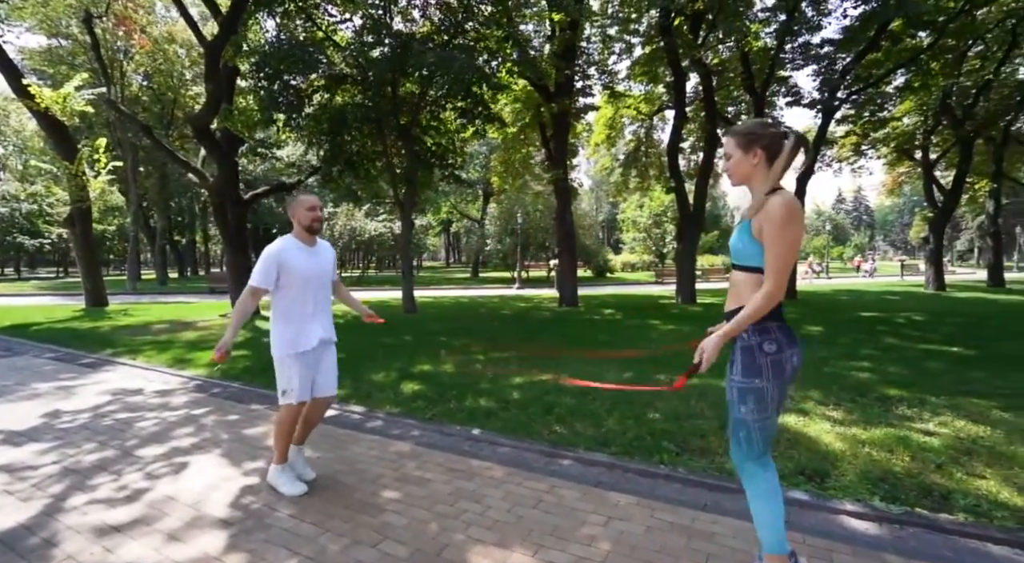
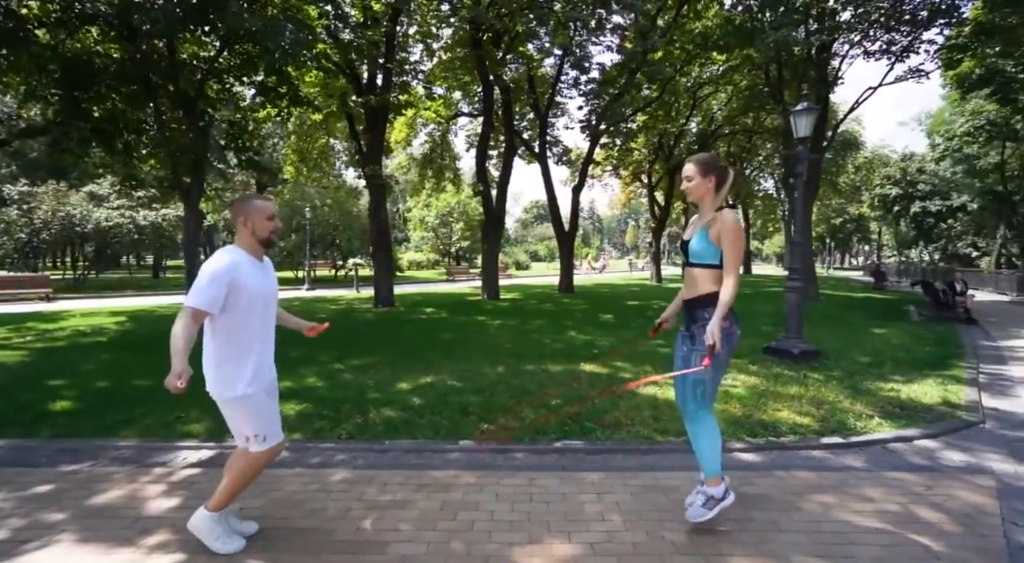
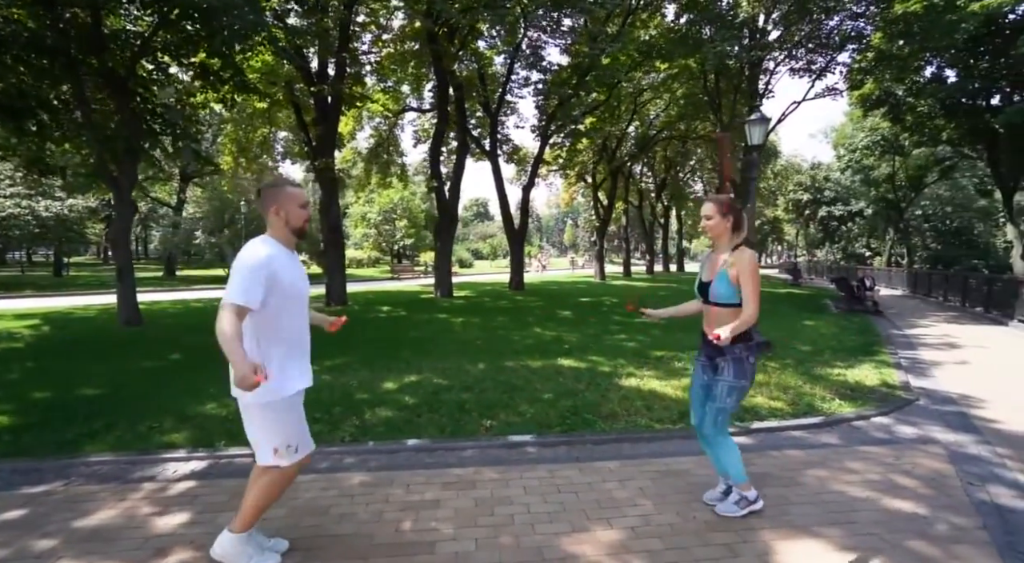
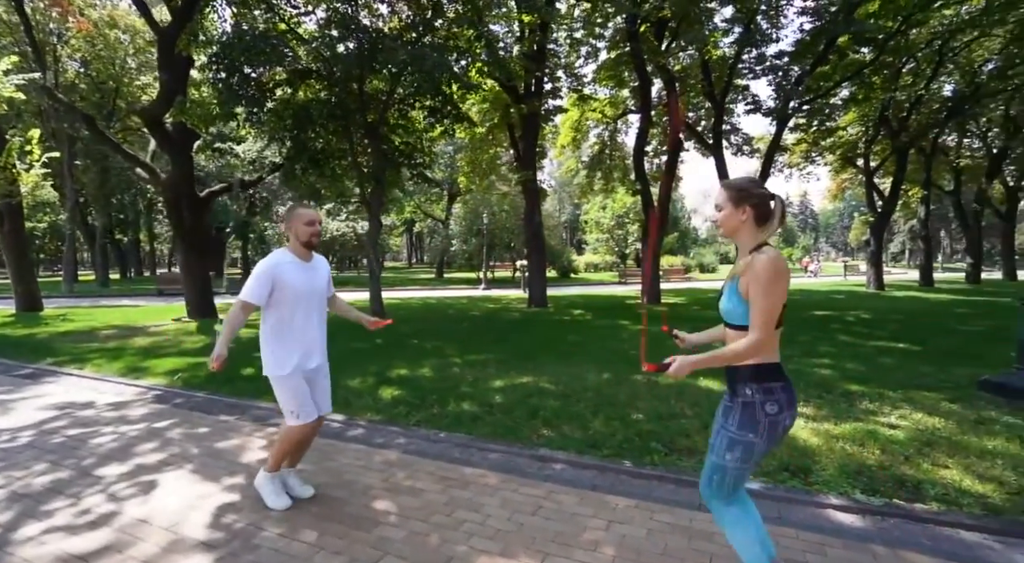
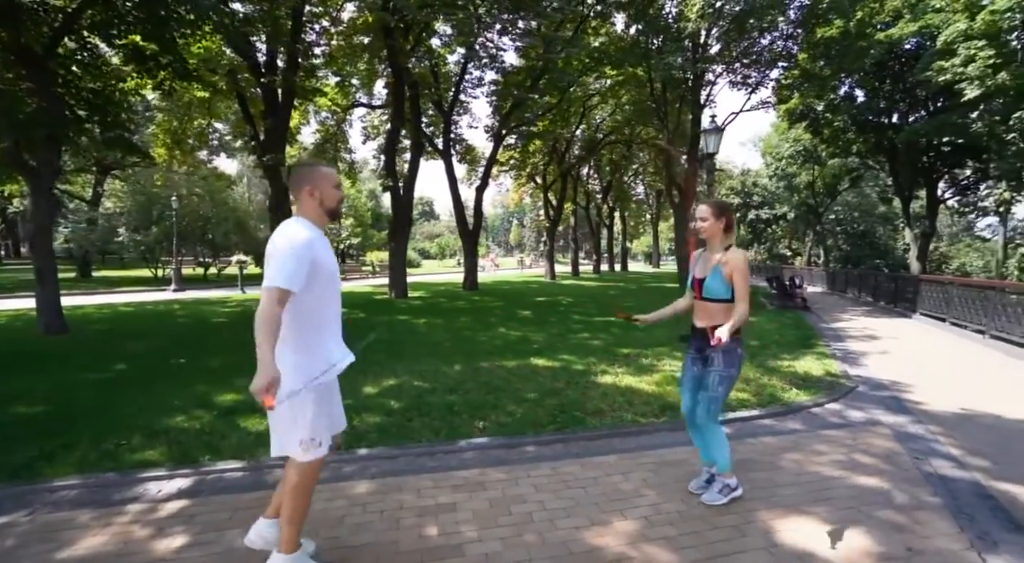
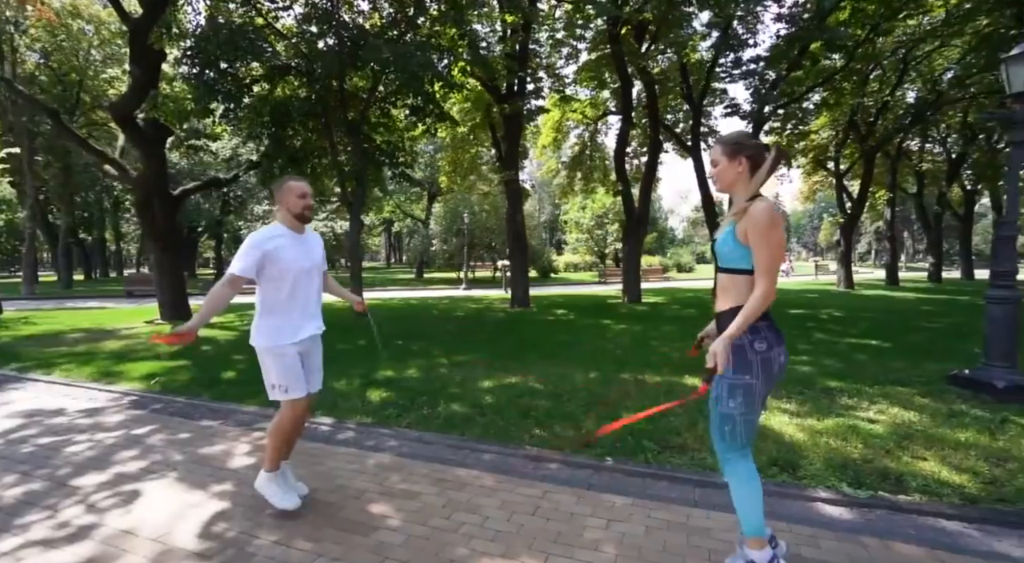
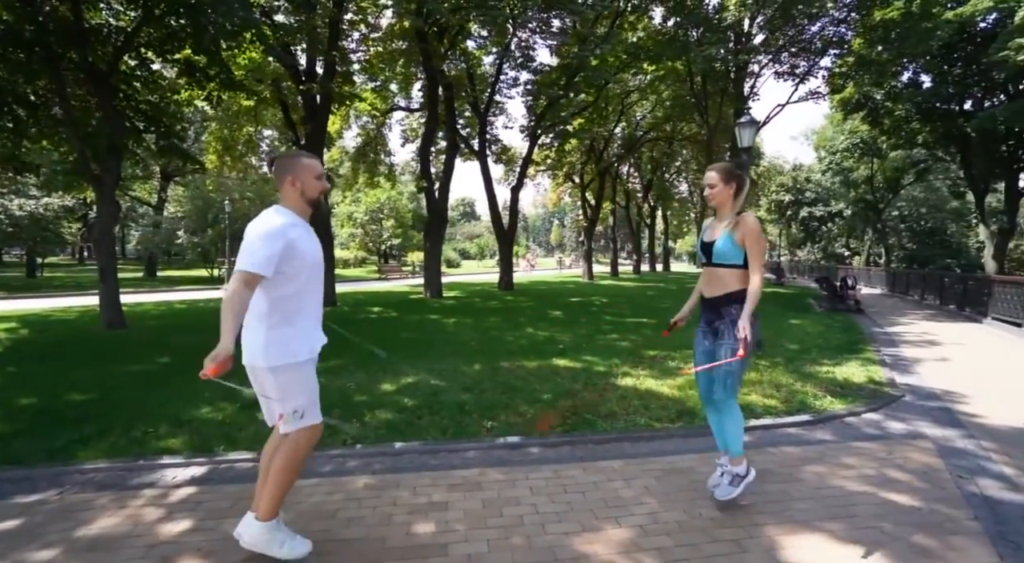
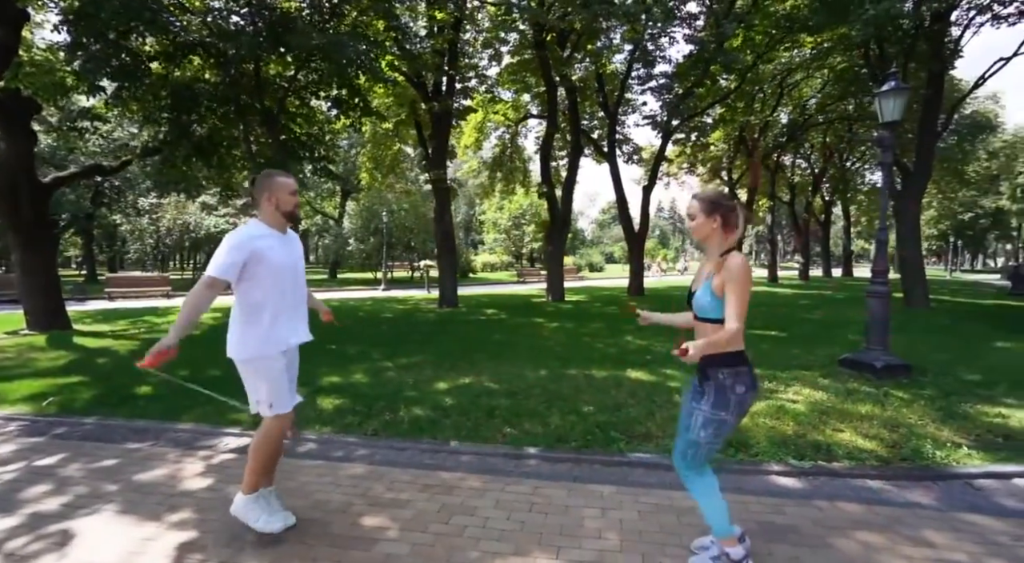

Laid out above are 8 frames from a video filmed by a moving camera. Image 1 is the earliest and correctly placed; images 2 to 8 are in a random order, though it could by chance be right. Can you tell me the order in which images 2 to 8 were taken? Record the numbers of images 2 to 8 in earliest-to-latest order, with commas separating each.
4, 6, 8, 2, 3, 7, 5
